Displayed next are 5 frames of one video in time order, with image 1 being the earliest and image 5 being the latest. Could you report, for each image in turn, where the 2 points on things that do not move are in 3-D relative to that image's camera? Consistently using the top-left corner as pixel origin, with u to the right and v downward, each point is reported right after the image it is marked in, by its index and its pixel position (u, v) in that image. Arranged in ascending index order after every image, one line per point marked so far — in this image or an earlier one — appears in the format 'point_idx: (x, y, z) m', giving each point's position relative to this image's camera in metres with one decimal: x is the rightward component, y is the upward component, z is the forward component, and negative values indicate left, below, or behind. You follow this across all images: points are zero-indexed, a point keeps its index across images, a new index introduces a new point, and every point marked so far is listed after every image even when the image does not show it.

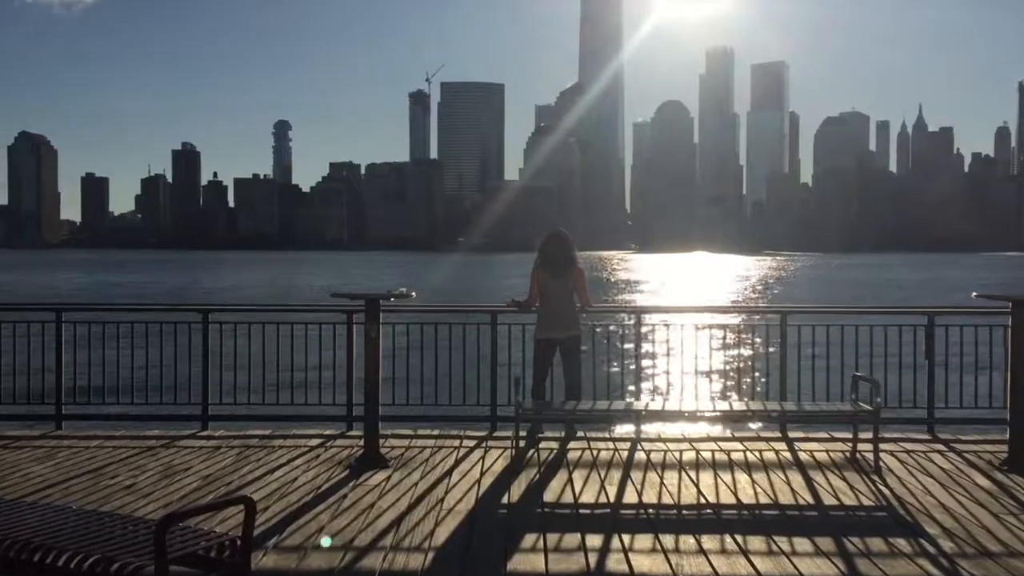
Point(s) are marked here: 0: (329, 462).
0: (-1.5, -1.4, +8.3) m
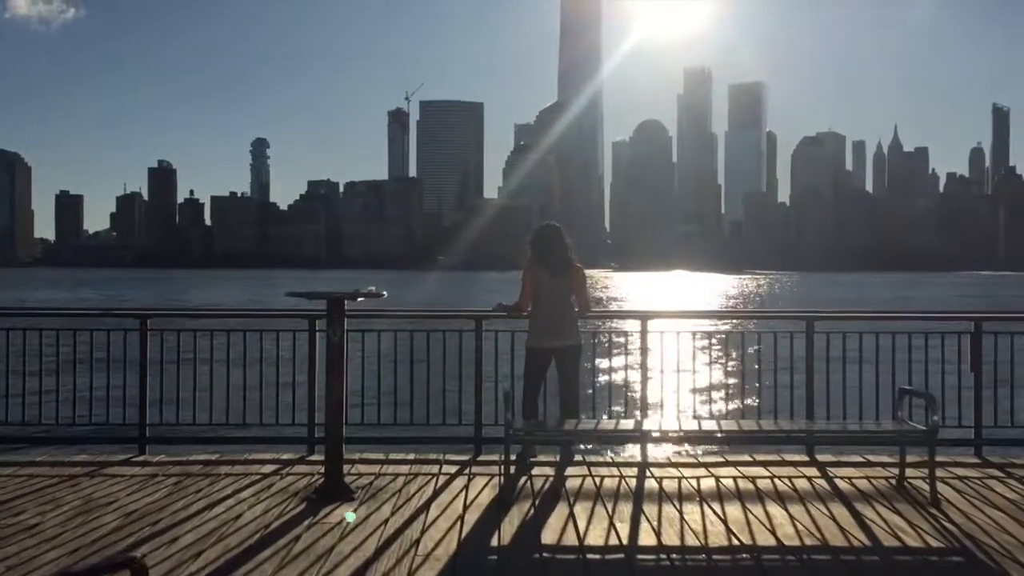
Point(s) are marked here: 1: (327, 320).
0: (-1.5, -1.4, +7.0) m
1: (-1.2, -0.2, +7.0) m
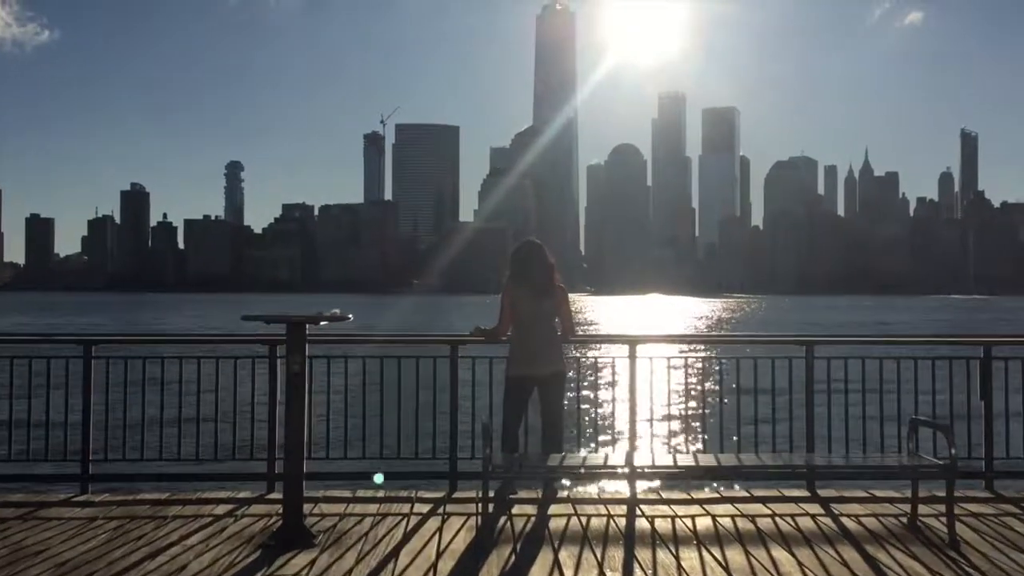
0: (-1.7, -1.5, +6.3) m
1: (-1.4, -0.4, +6.4) m
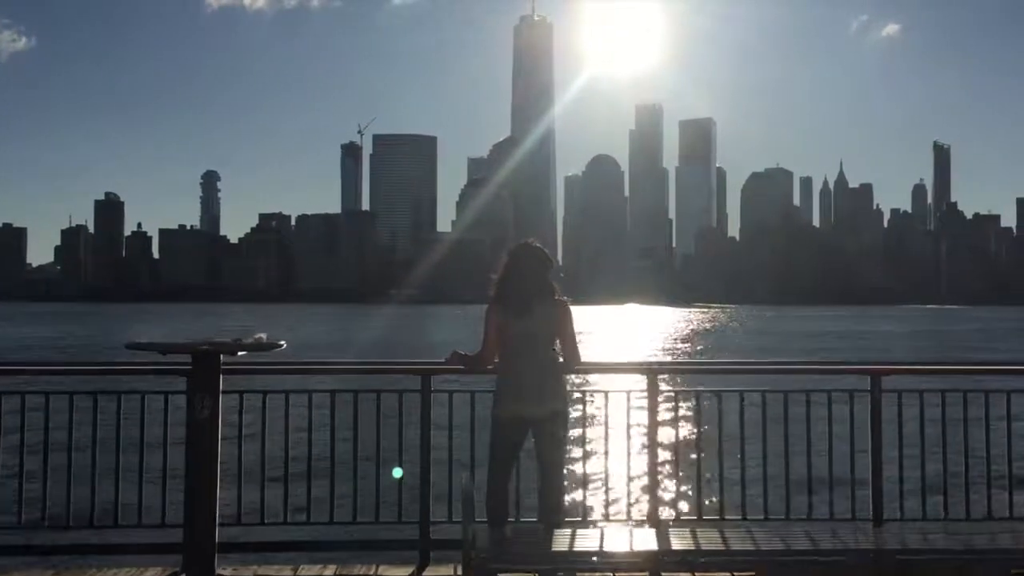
0: (-1.7, -1.6, +4.5) m
1: (-1.4, -0.4, +4.6) m
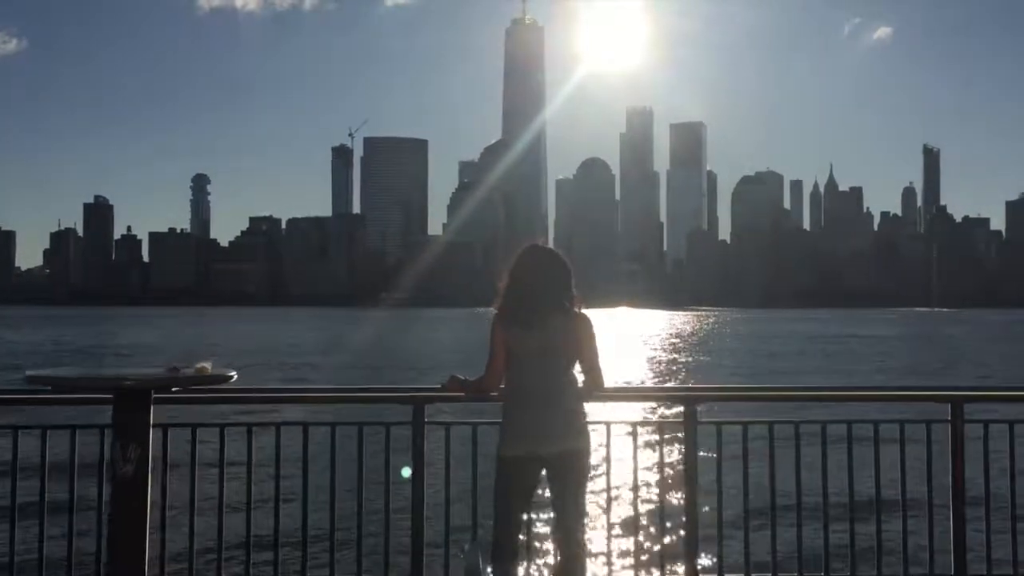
0: (-1.6, -1.7, +3.9) m
1: (-1.4, -0.5, +4.1) m
